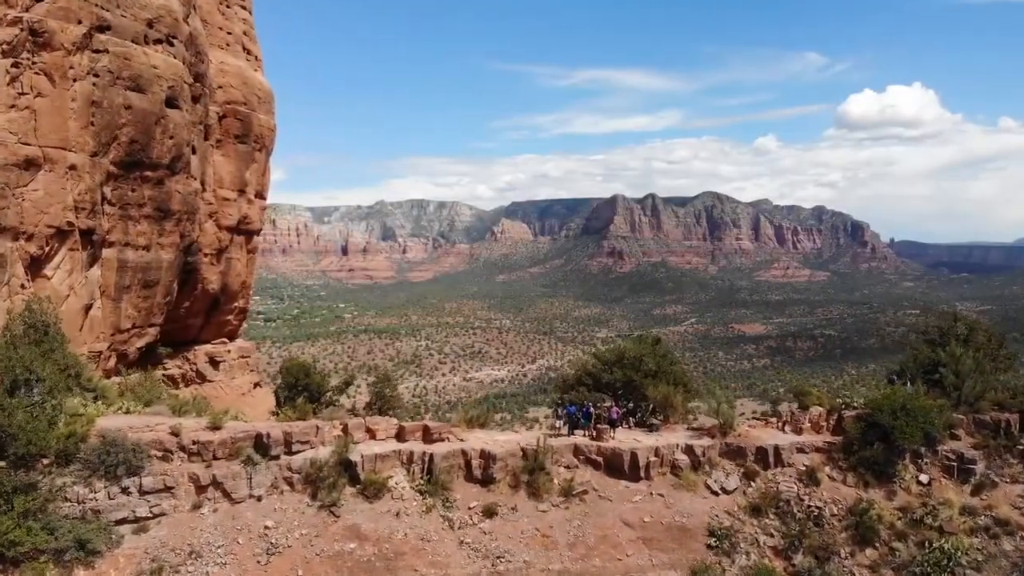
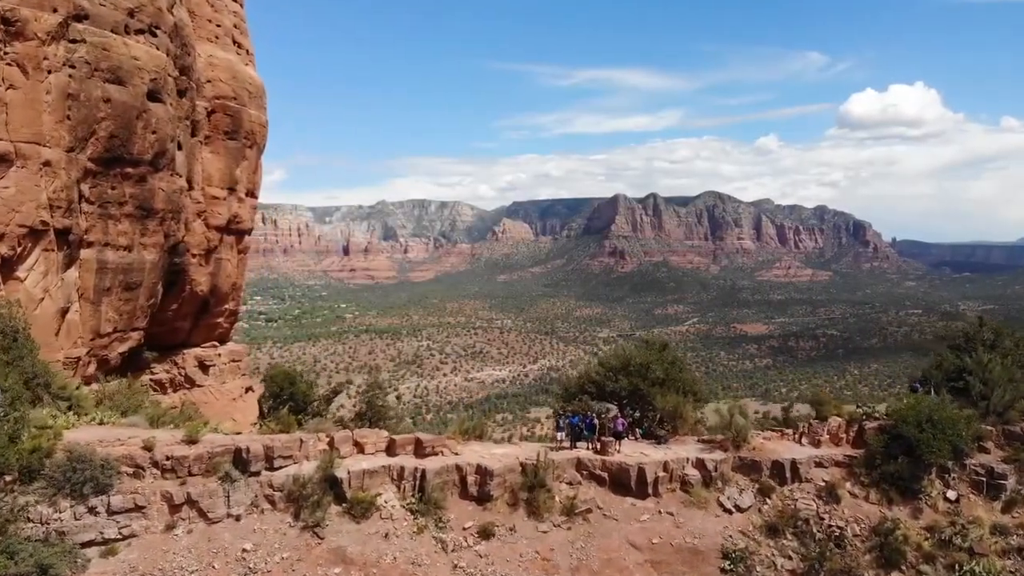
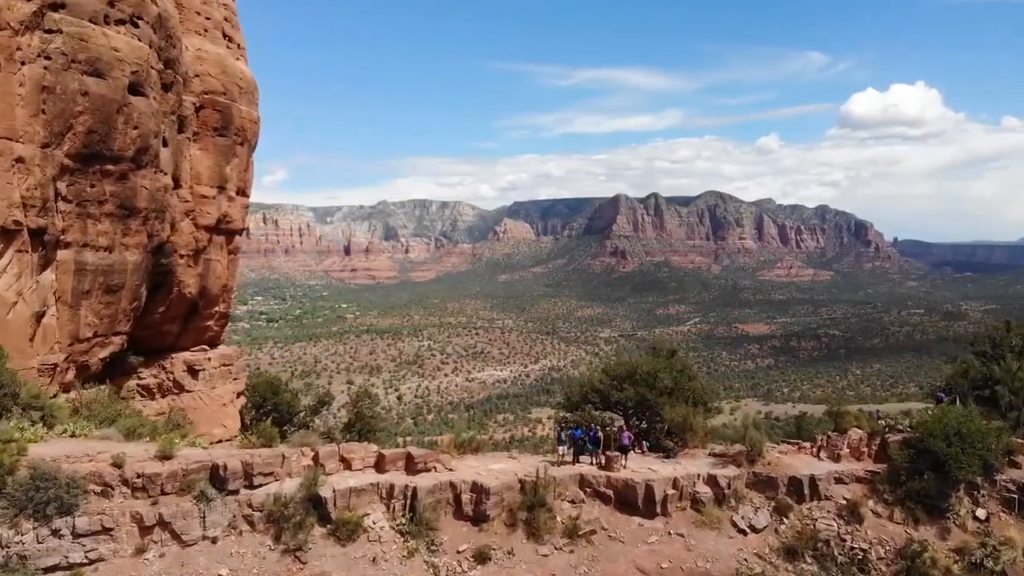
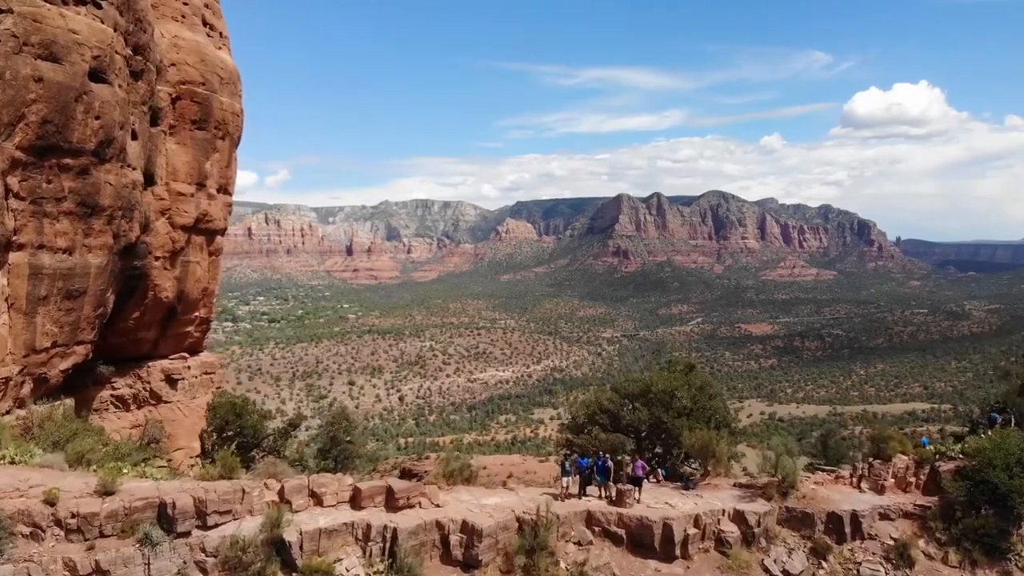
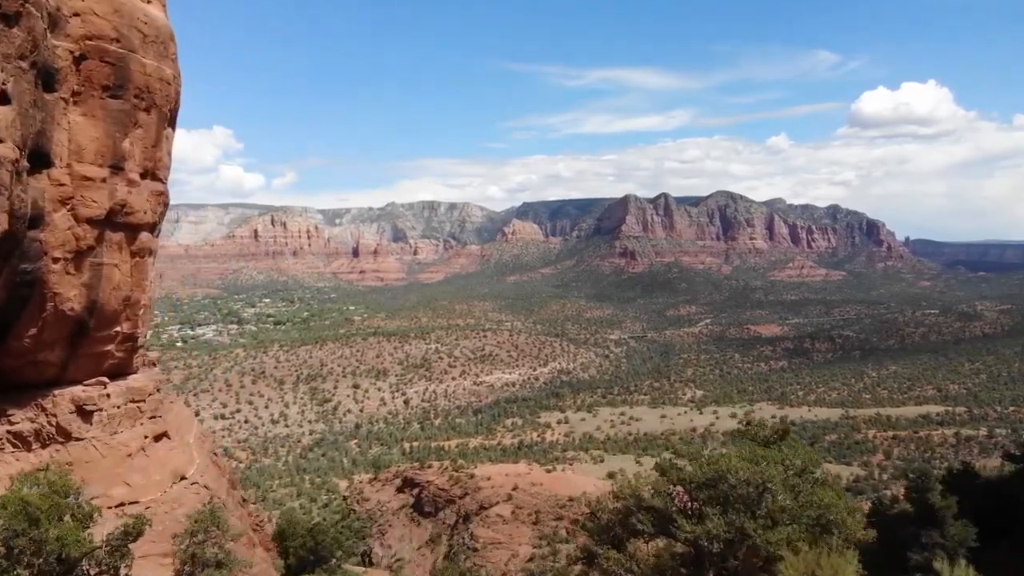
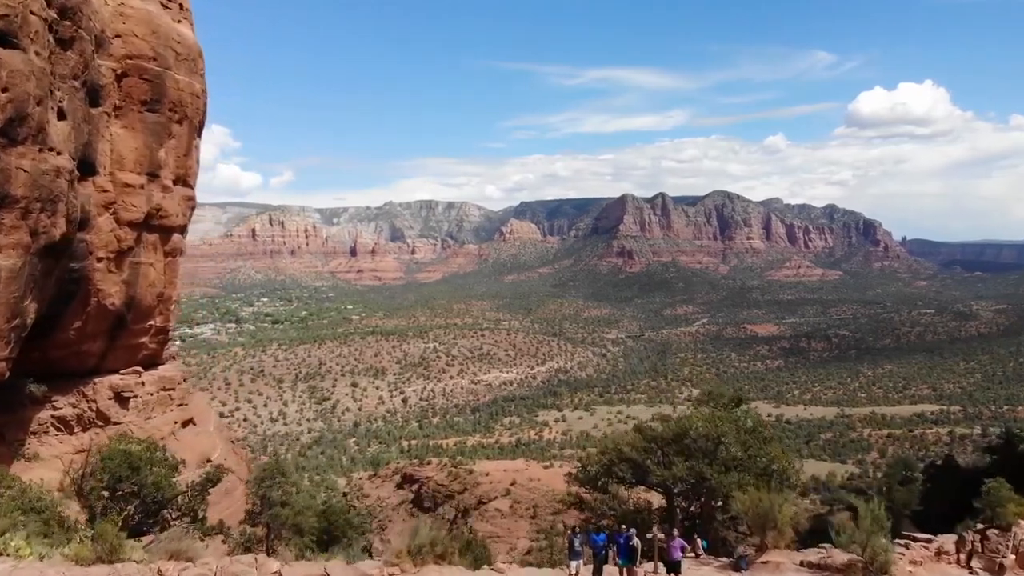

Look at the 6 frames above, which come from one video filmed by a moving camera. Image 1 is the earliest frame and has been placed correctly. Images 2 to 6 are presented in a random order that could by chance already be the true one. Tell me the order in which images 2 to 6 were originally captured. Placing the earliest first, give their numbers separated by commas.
2, 3, 4, 6, 5
